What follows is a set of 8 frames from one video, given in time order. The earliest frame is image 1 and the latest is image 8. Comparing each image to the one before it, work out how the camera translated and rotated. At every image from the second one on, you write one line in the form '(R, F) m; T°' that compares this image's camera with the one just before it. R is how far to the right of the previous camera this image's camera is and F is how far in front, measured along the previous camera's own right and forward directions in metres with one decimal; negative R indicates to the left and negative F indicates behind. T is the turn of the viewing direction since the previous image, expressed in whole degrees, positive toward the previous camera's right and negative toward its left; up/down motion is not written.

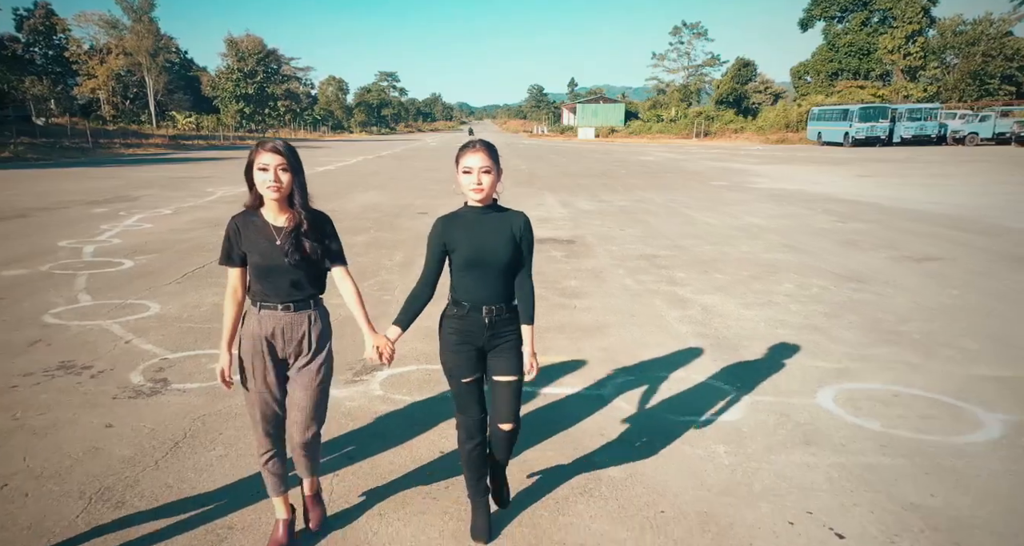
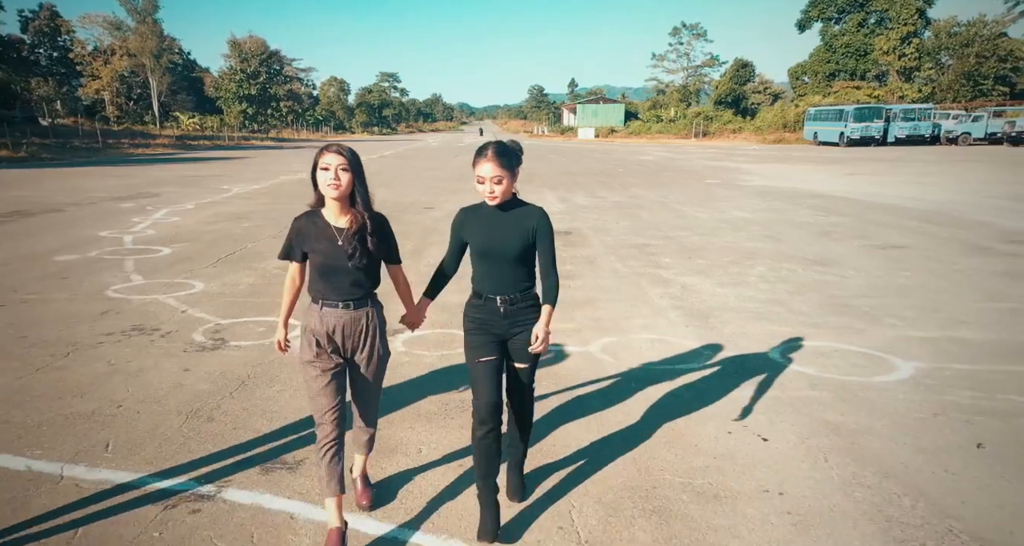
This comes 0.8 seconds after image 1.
(0.0, -0.8) m; 0°
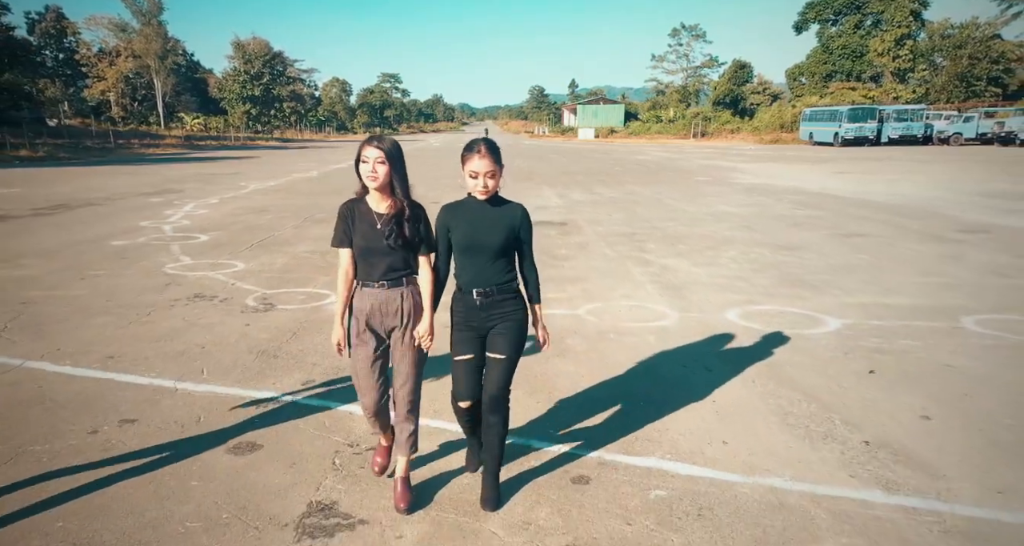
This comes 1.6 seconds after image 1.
(0.0, -1.0) m; 0°
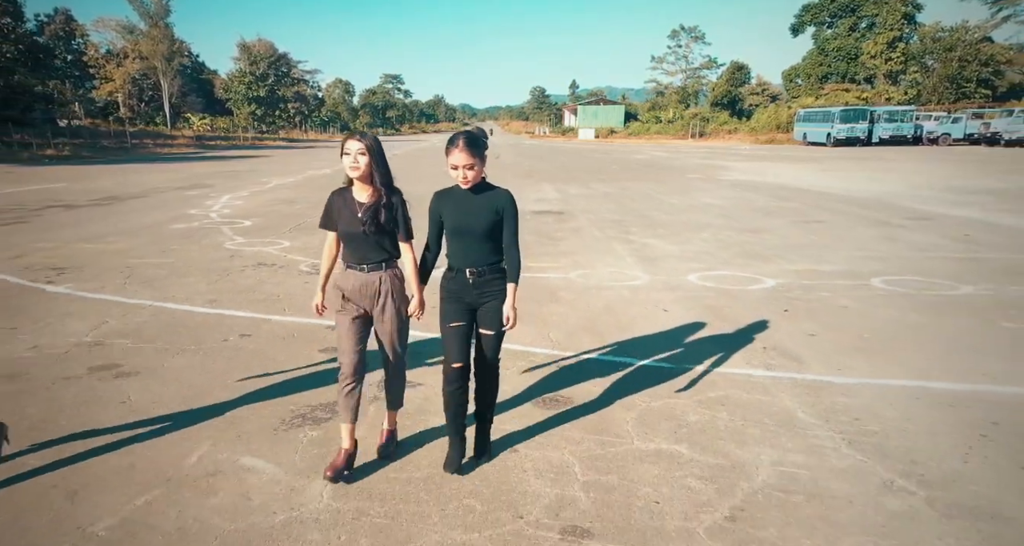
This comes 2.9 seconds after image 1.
(0.0, -1.5) m; 0°
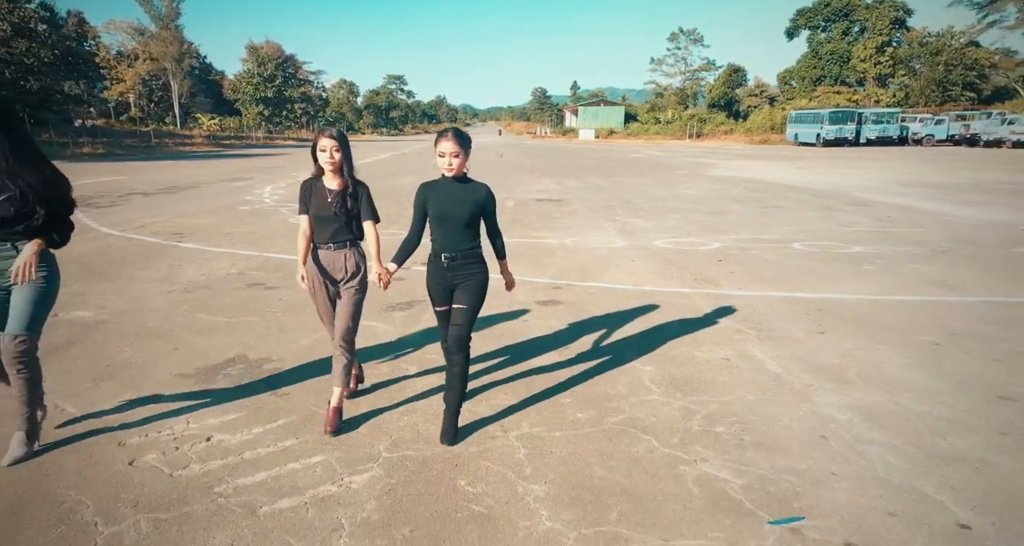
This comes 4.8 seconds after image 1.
(-0.1, -2.2) m; 0°
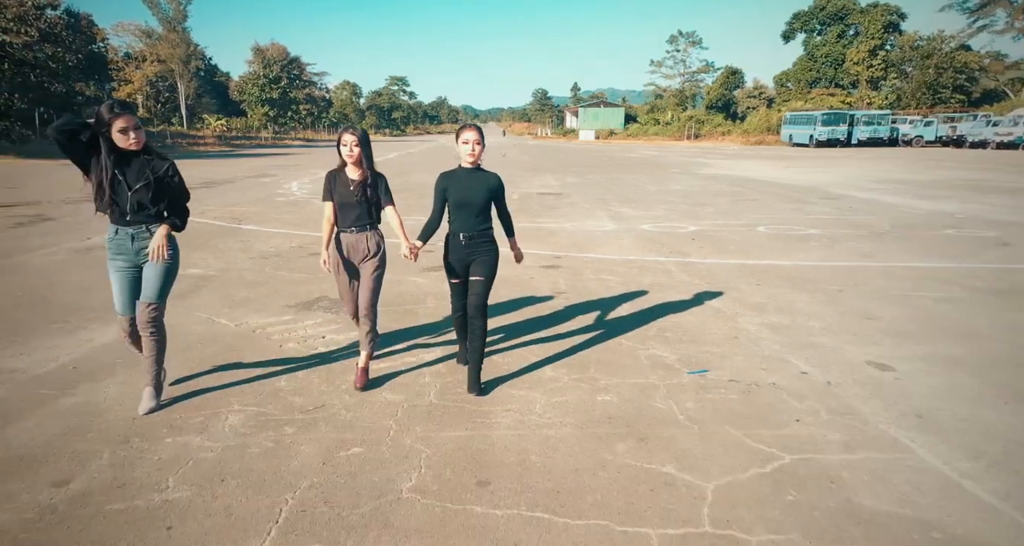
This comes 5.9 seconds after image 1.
(-0.1, -1.5) m; 0°
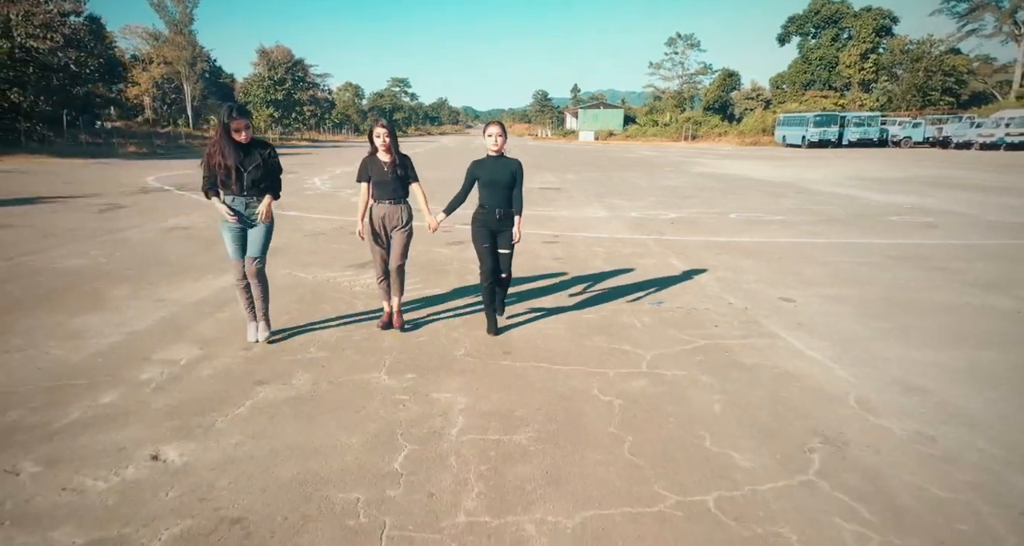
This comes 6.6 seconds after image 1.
(-0.1, -1.6) m; 0°
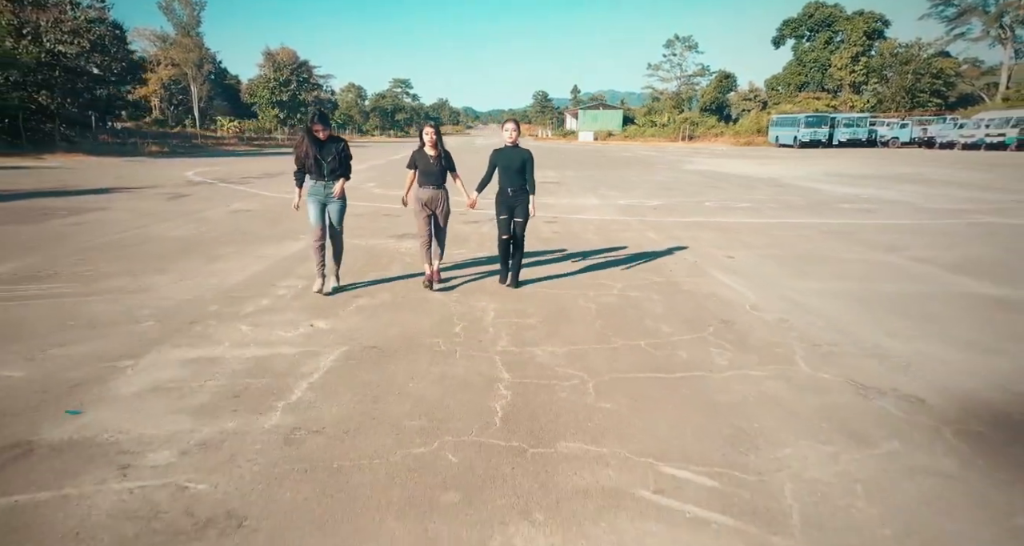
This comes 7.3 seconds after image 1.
(-0.1, -1.8) m; 0°
